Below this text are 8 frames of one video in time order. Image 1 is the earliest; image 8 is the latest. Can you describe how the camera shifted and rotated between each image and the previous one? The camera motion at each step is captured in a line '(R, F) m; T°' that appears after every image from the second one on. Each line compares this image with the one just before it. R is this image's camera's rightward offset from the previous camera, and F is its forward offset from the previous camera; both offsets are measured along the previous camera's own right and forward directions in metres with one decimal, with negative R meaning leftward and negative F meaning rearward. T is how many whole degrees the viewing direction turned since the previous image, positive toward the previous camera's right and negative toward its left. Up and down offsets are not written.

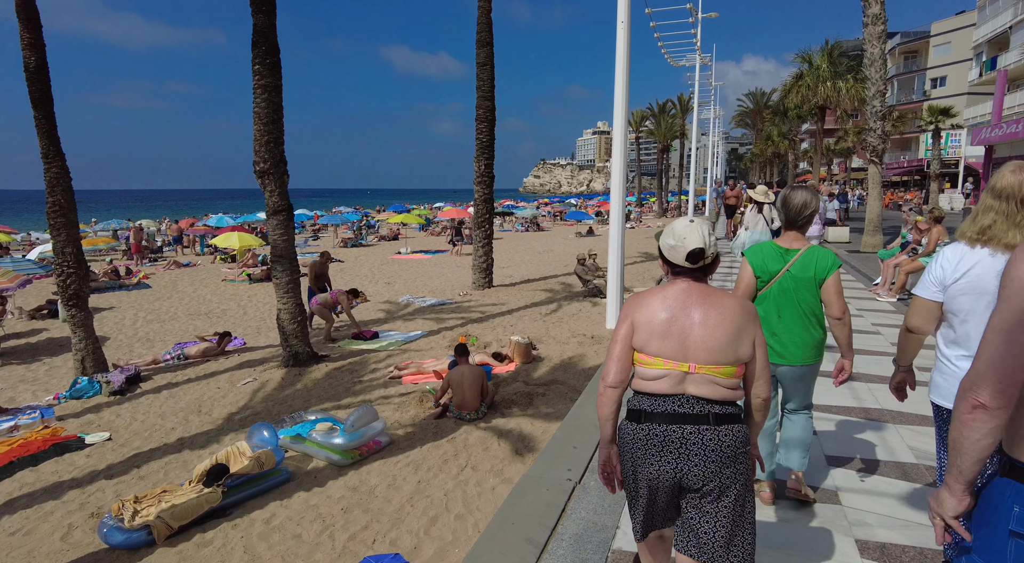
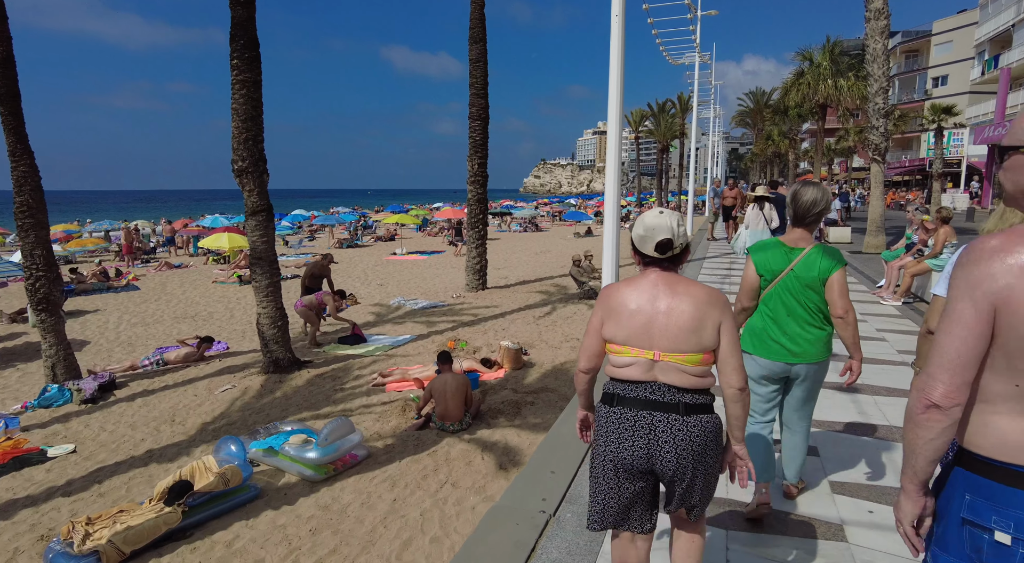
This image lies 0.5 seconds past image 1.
(+0.1, +0.3) m; 0°
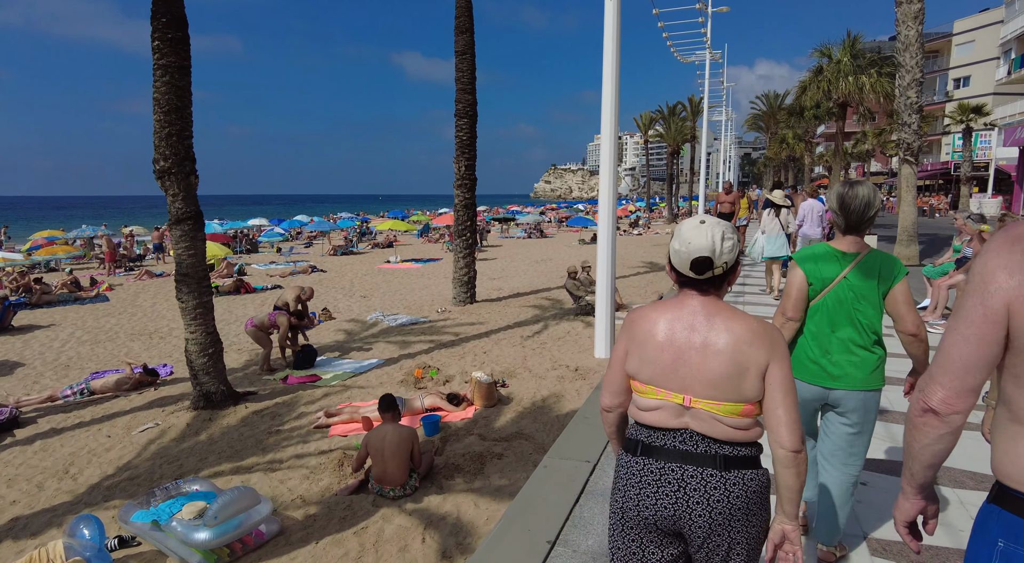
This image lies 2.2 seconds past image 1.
(+0.4, +1.1) m; -1°
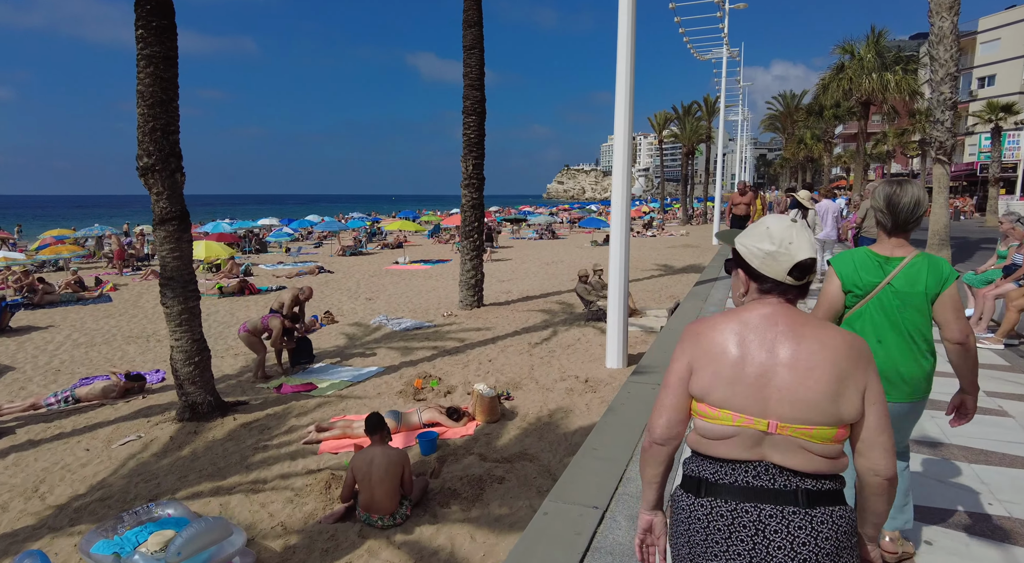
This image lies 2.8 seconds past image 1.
(+0.1, +0.4) m; -1°
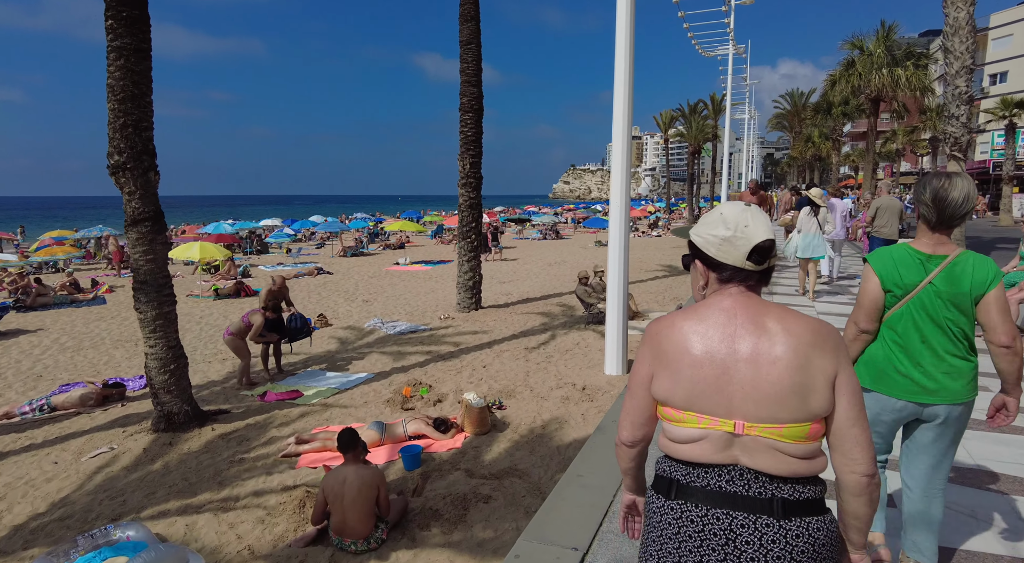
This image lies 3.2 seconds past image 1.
(+0.1, +0.3) m; -1°
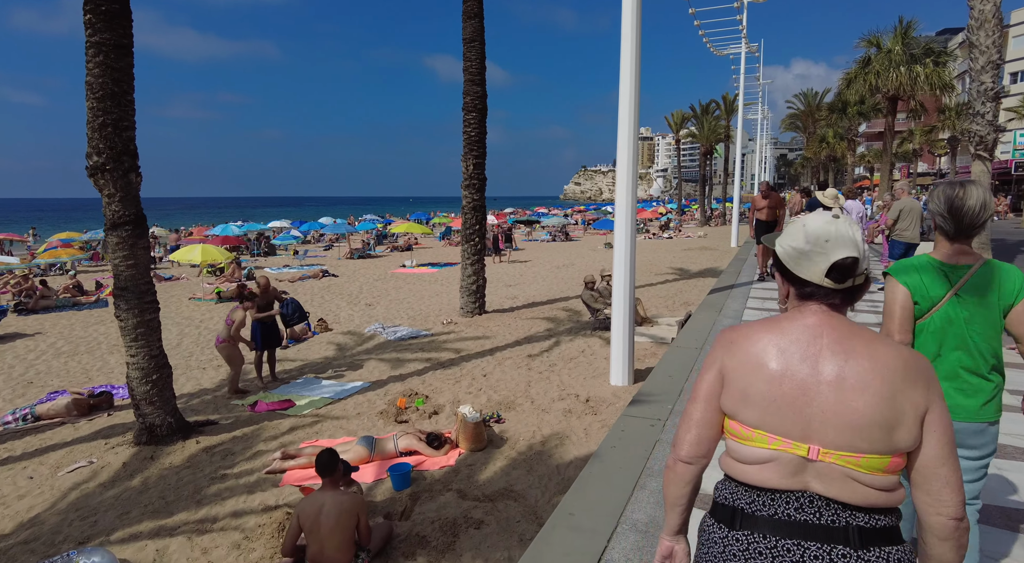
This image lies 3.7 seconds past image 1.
(+0.1, +0.3) m; -1°
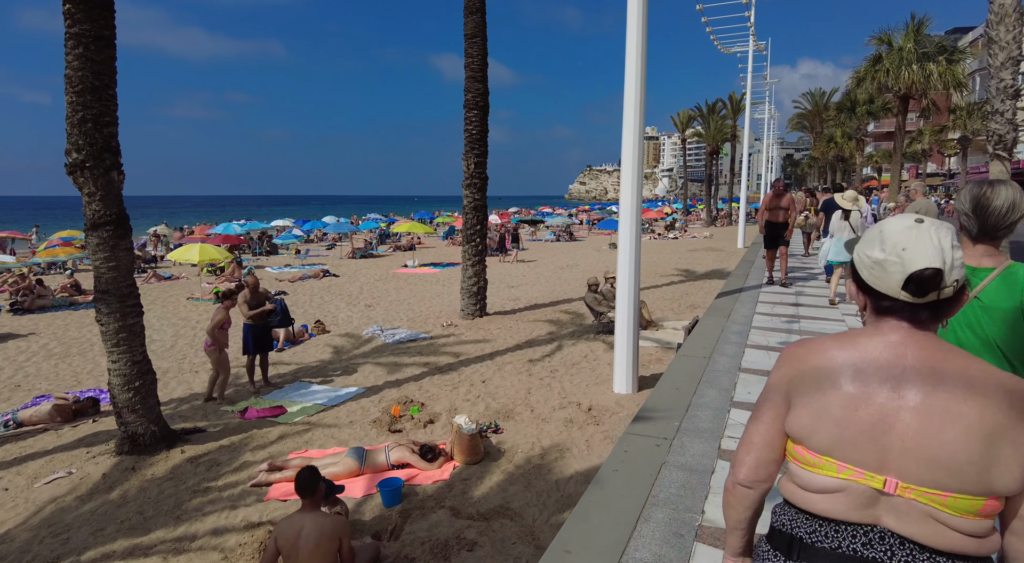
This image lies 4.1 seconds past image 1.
(+0.1, +0.3) m; 0°
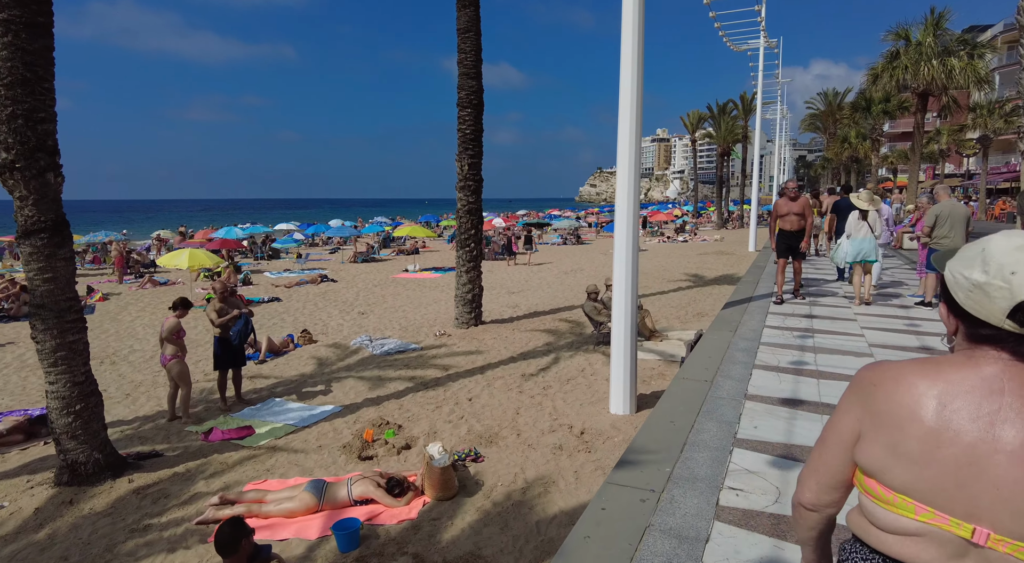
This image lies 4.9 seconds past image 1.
(+0.2, +0.5) m; -1°
